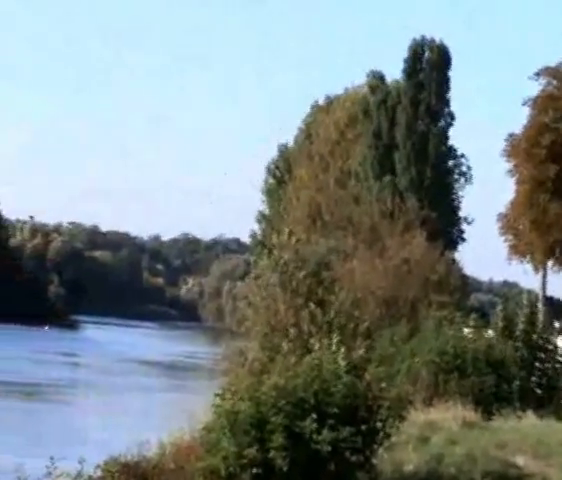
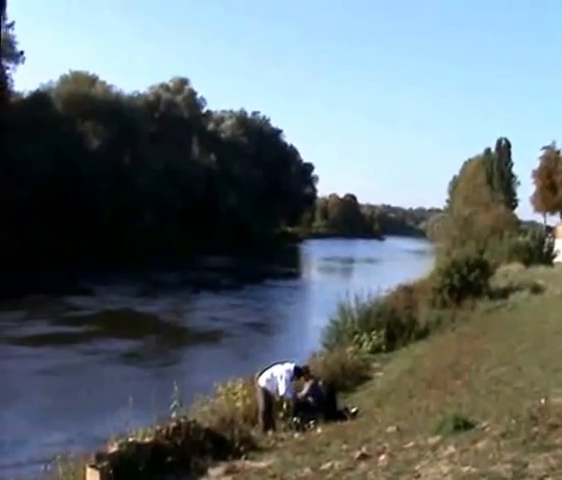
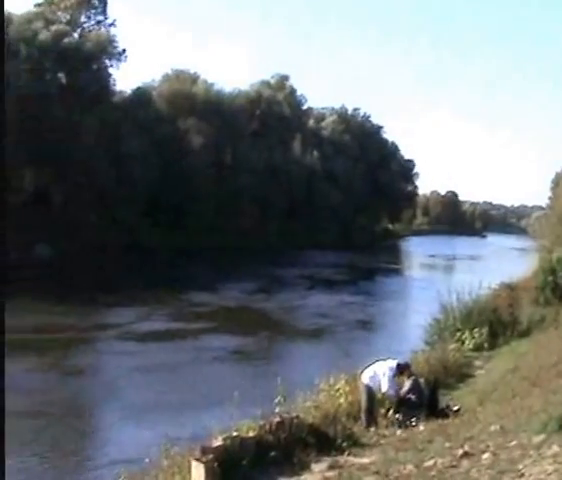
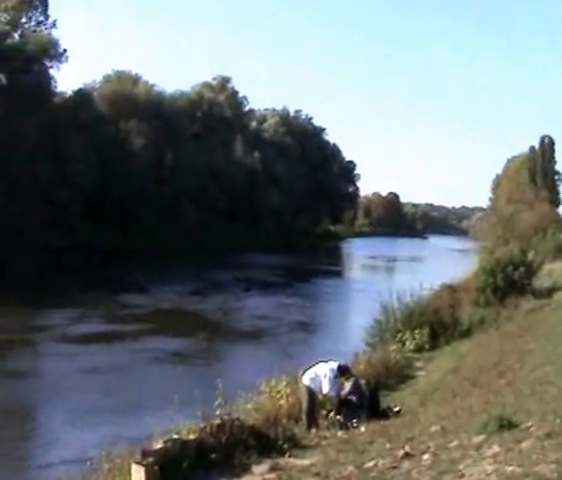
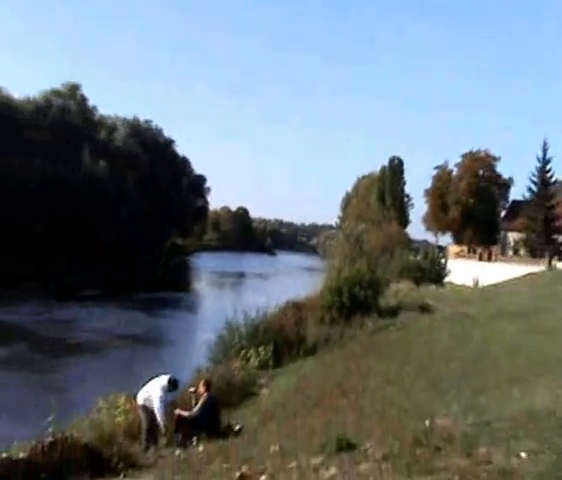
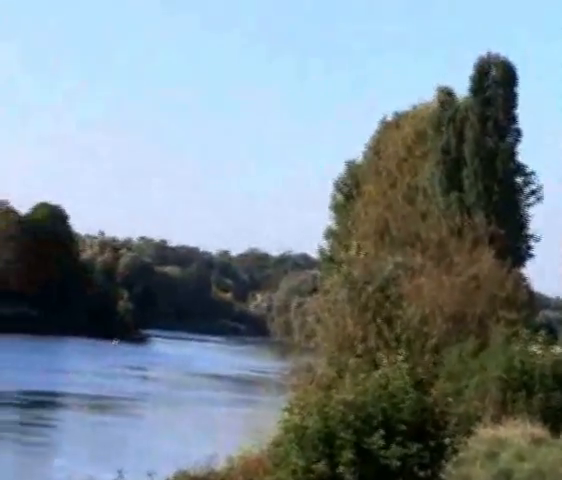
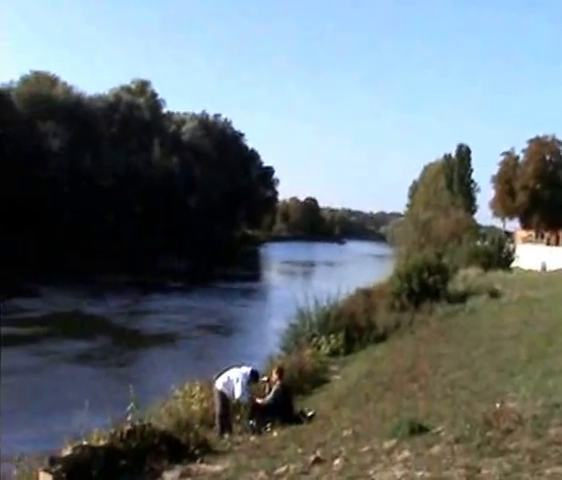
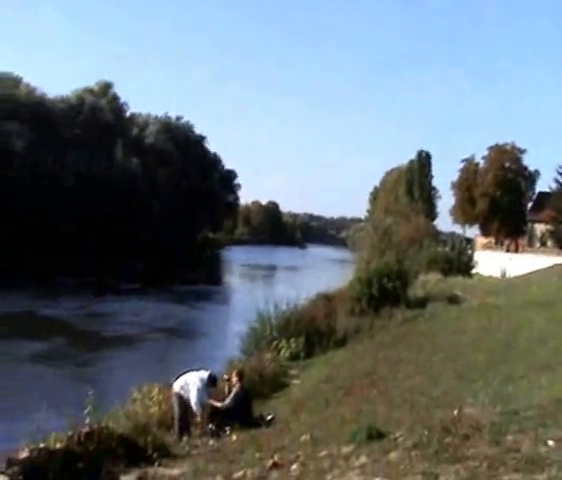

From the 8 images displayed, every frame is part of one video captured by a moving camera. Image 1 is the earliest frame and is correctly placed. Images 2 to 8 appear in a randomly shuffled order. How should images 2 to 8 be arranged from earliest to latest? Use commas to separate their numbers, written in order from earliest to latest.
6, 5, 8, 7, 2, 4, 3
